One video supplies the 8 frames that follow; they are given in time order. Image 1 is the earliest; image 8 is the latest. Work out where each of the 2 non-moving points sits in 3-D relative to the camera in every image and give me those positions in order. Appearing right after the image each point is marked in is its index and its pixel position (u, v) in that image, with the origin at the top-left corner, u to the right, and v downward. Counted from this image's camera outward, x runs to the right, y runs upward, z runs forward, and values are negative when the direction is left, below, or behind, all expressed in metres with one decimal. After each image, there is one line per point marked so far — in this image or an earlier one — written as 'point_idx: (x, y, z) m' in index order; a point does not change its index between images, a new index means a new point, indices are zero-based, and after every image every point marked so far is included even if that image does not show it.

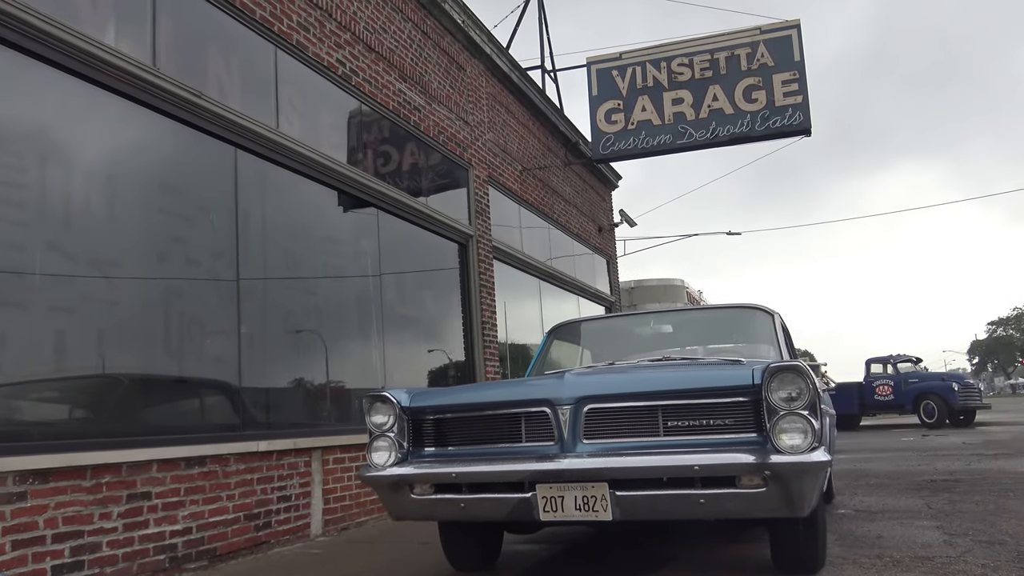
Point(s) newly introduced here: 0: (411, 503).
0: (-0.4, -0.9, +3.8) m
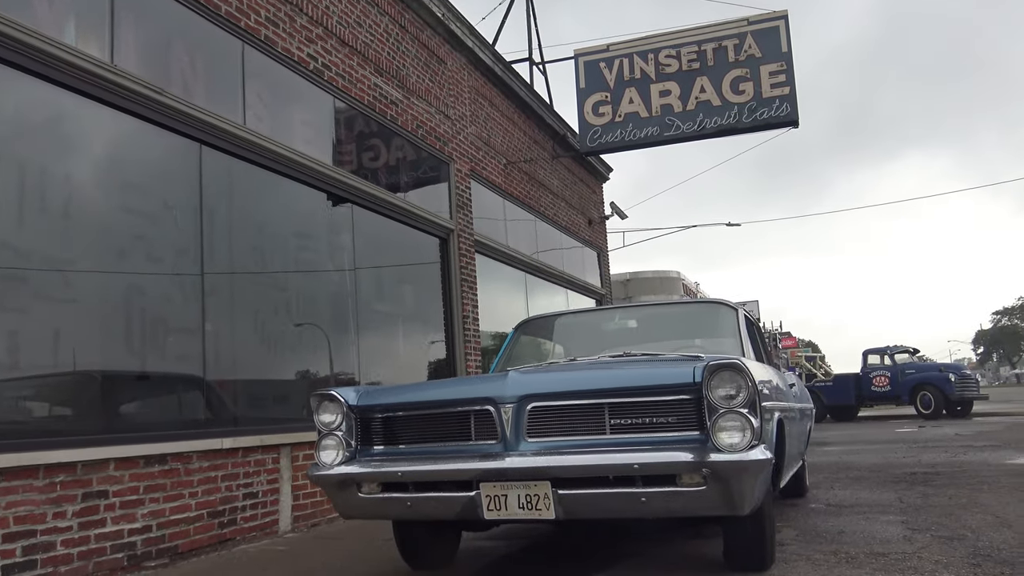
0: (-0.7, -0.9, +3.8) m
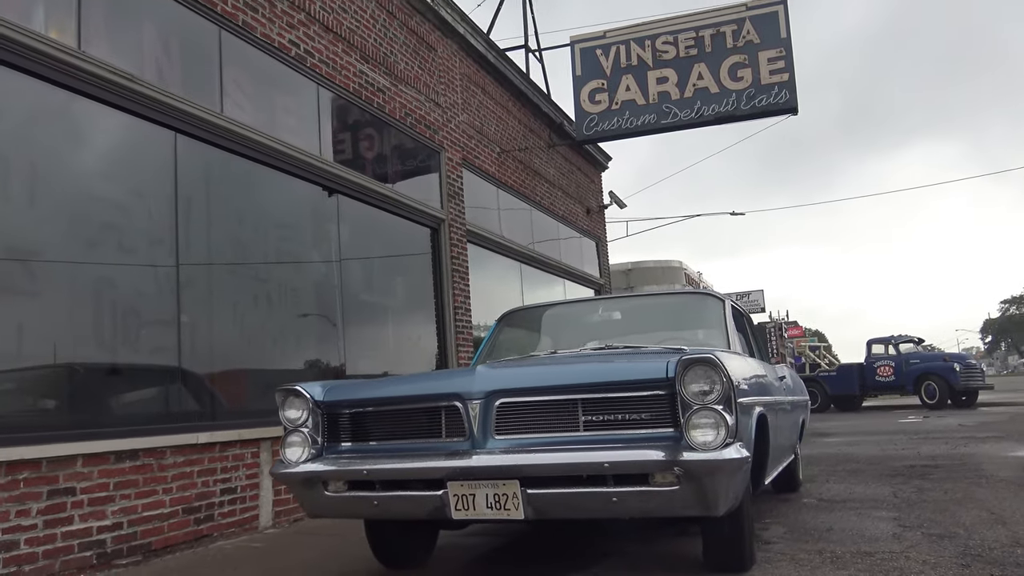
0: (-0.8, -0.9, +3.6) m
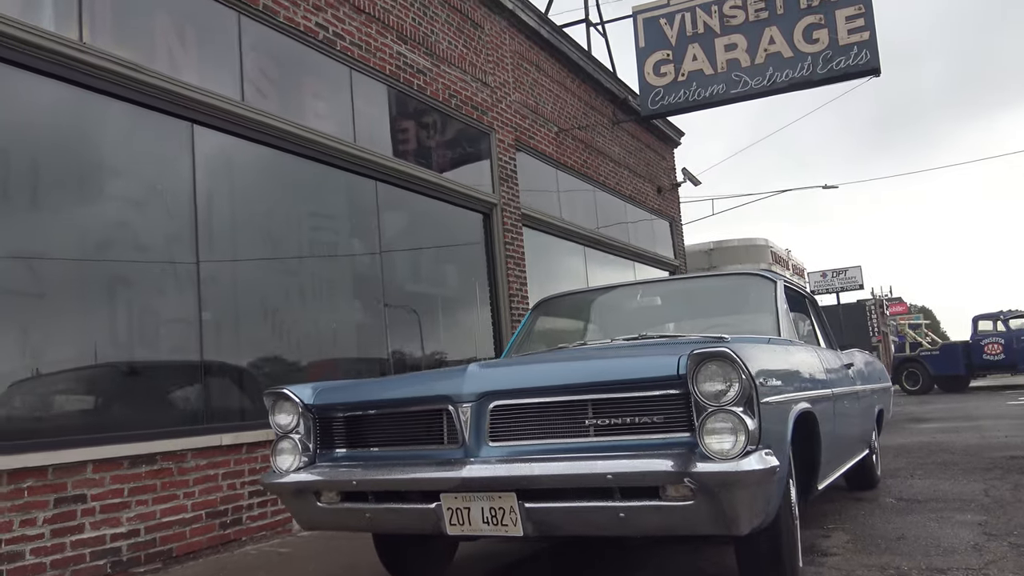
0: (-0.7, -0.9, +3.4) m
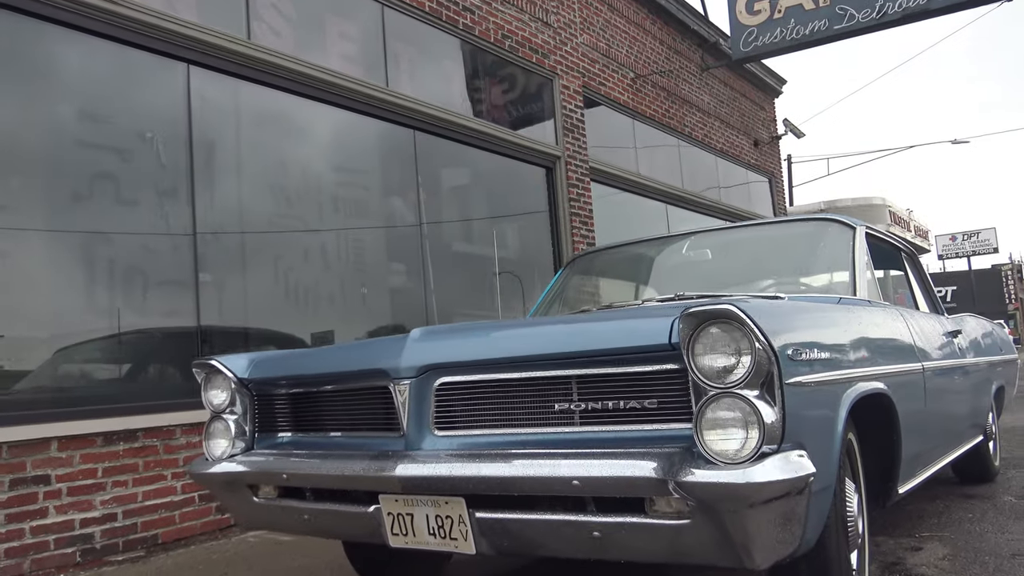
0: (-0.8, -0.7, +2.8) m
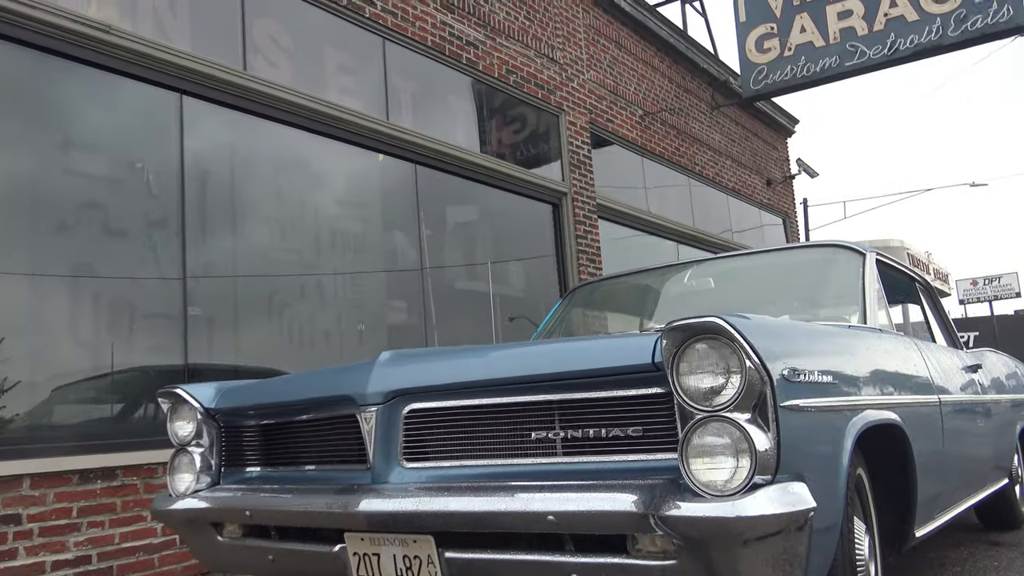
0: (-0.9, -0.8, +2.6) m
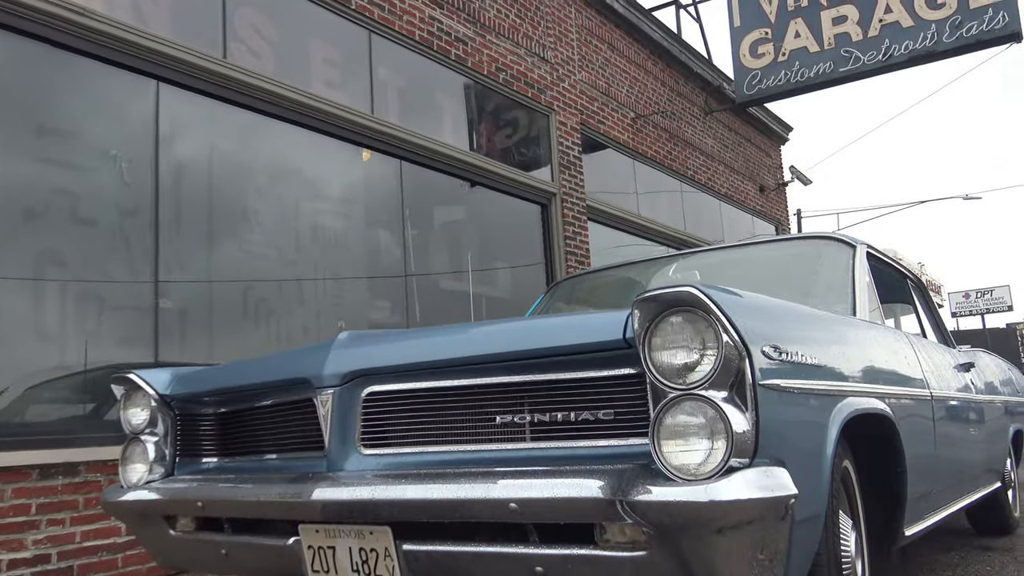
0: (-1.0, -0.7, +2.4) m
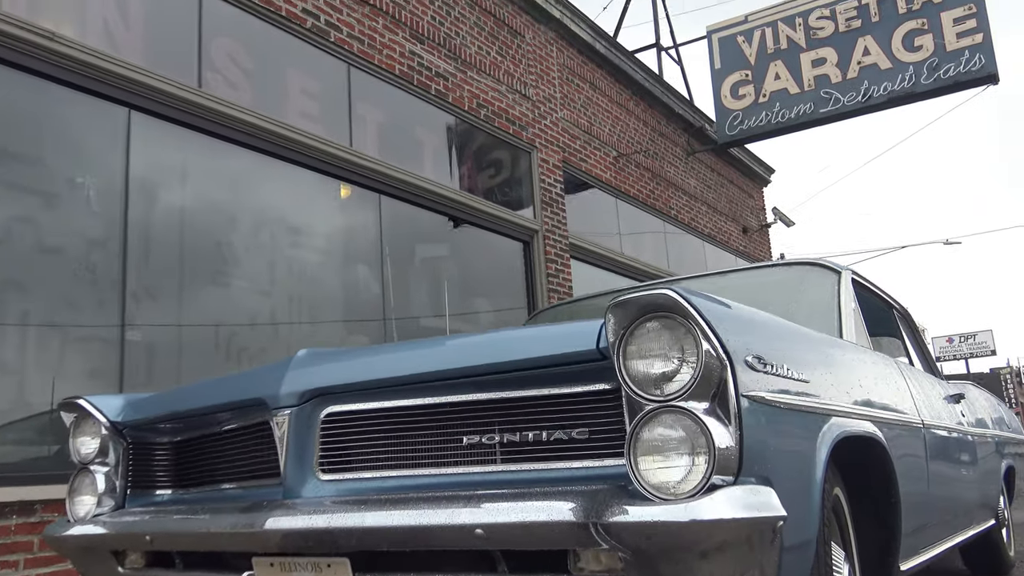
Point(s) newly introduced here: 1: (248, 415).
0: (-1.0, -0.8, +2.3) m
1: (-0.6, -0.3, +2.1) m
